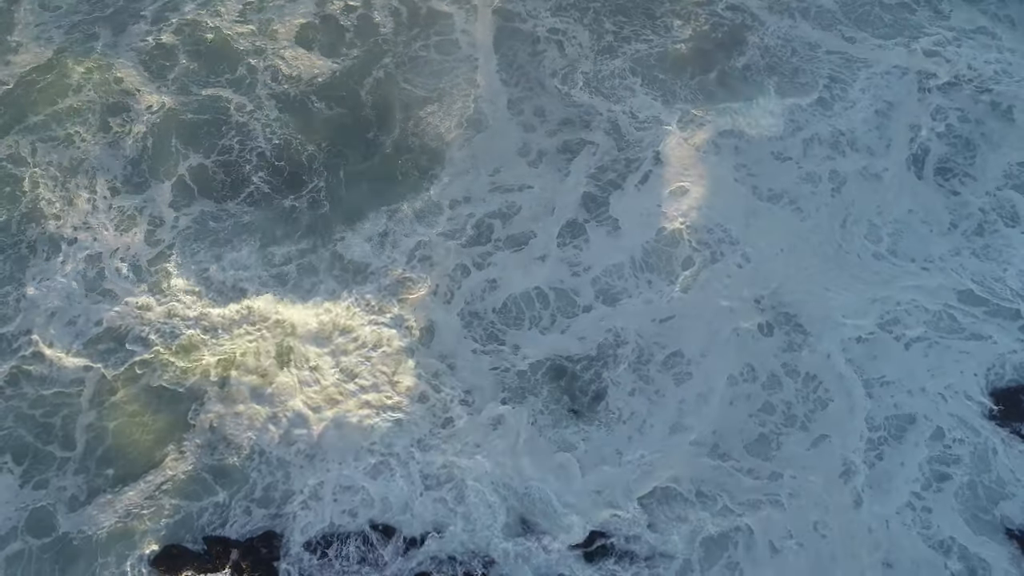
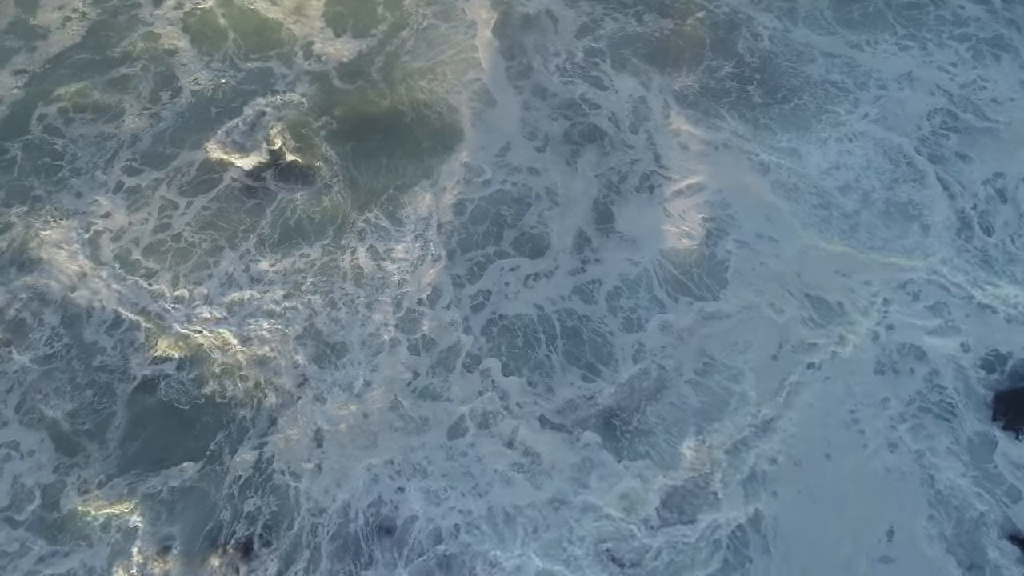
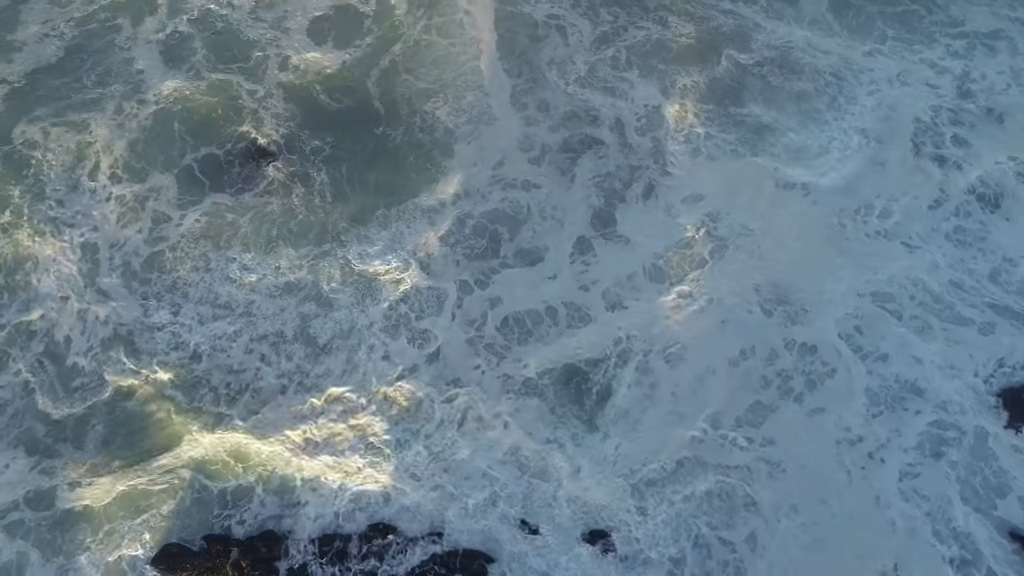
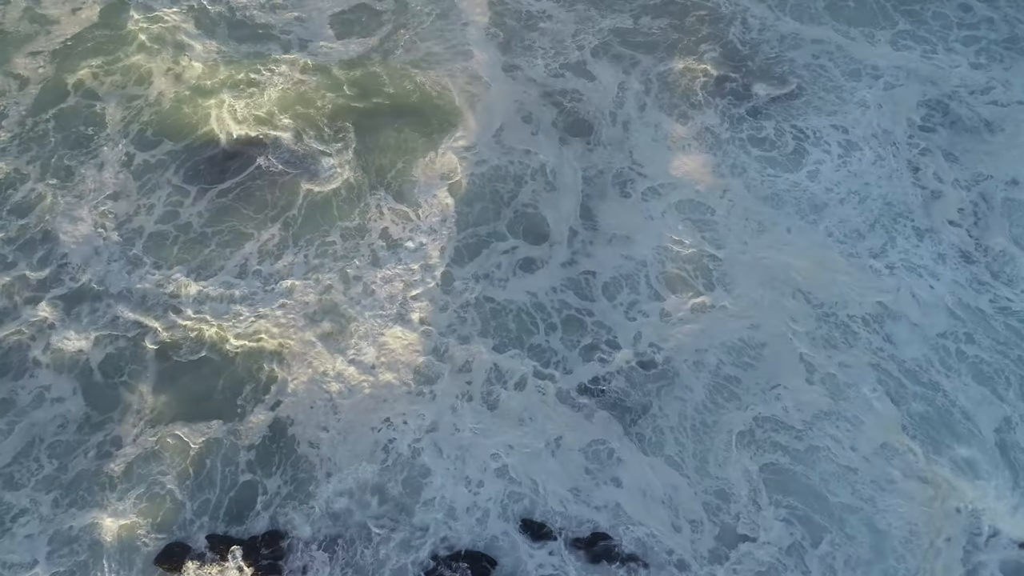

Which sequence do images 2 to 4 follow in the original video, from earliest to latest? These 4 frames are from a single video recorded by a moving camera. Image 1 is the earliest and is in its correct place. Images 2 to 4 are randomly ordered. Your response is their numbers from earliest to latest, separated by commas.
3, 2, 4
